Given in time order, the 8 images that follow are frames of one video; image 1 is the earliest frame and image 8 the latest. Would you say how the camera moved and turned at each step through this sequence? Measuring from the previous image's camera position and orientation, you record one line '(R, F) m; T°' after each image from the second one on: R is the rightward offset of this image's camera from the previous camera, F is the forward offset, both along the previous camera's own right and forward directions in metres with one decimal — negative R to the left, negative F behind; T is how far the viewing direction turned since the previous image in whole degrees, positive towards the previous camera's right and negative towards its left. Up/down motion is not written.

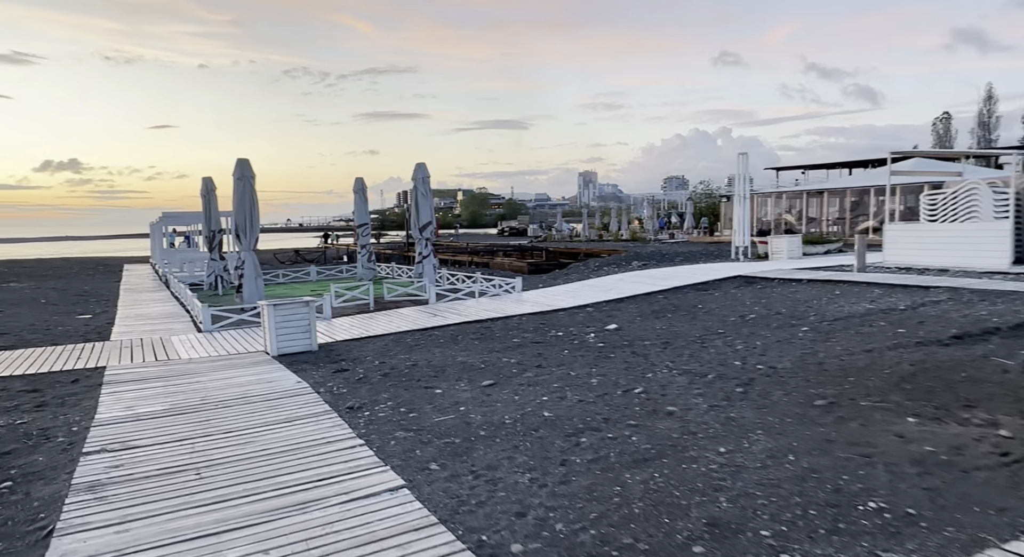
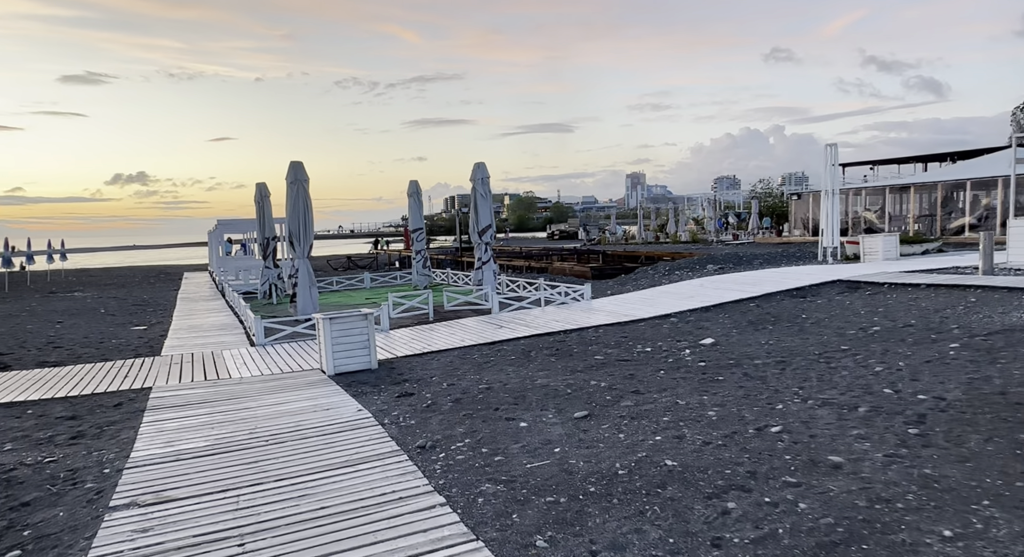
(-0.4, +1.1) m; -4°
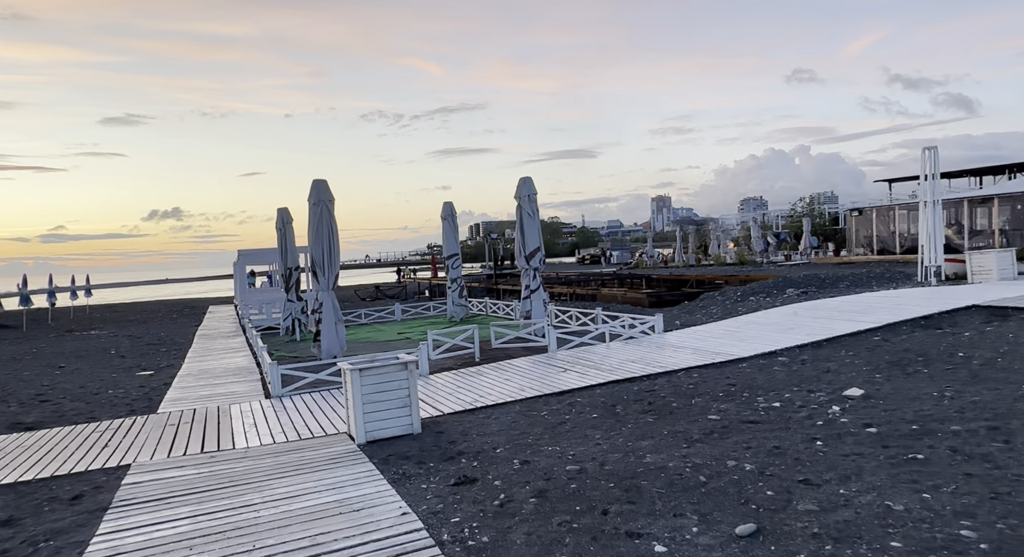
(-0.6, +2.0) m; -2°
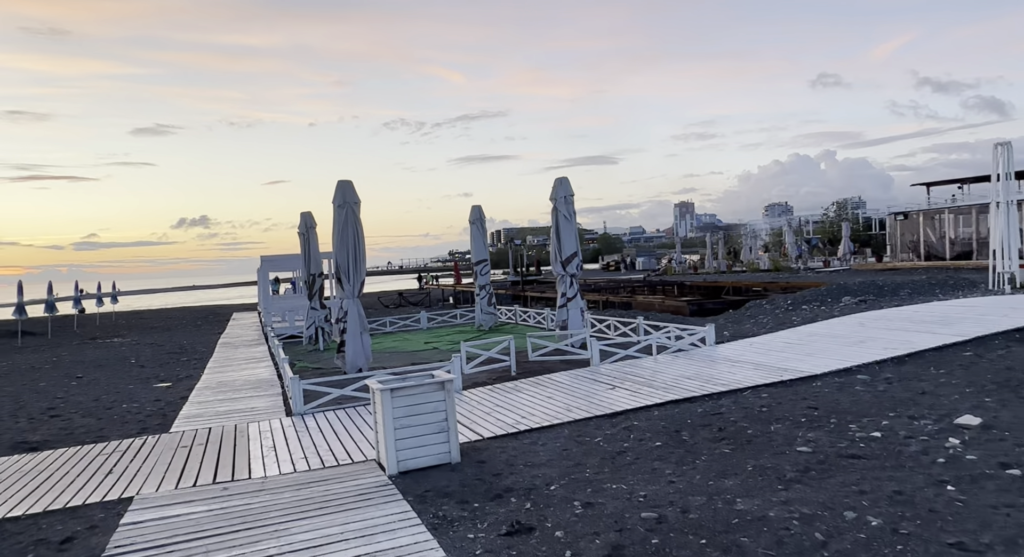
(-0.3, +0.9) m; -2°
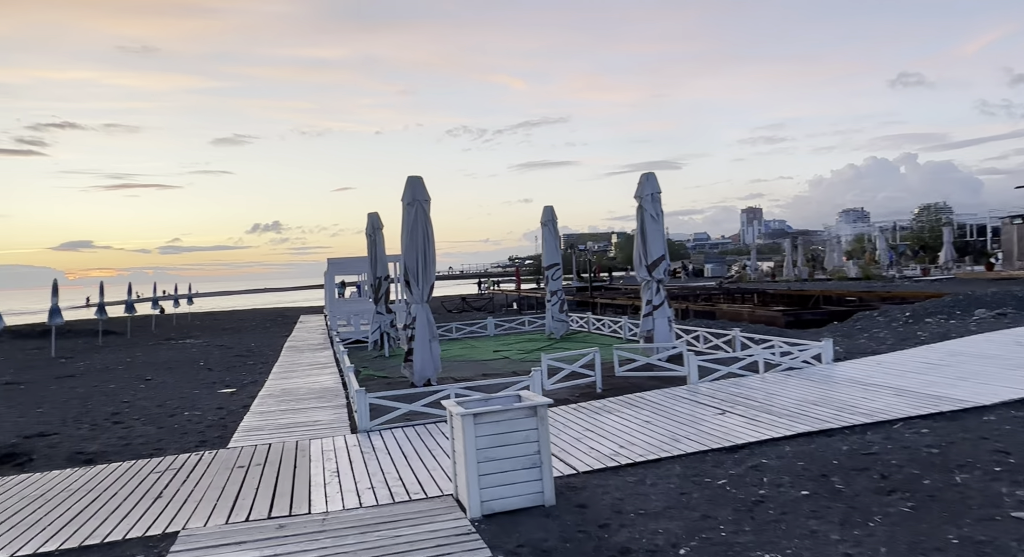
(-0.4, +1.1) m; -5°
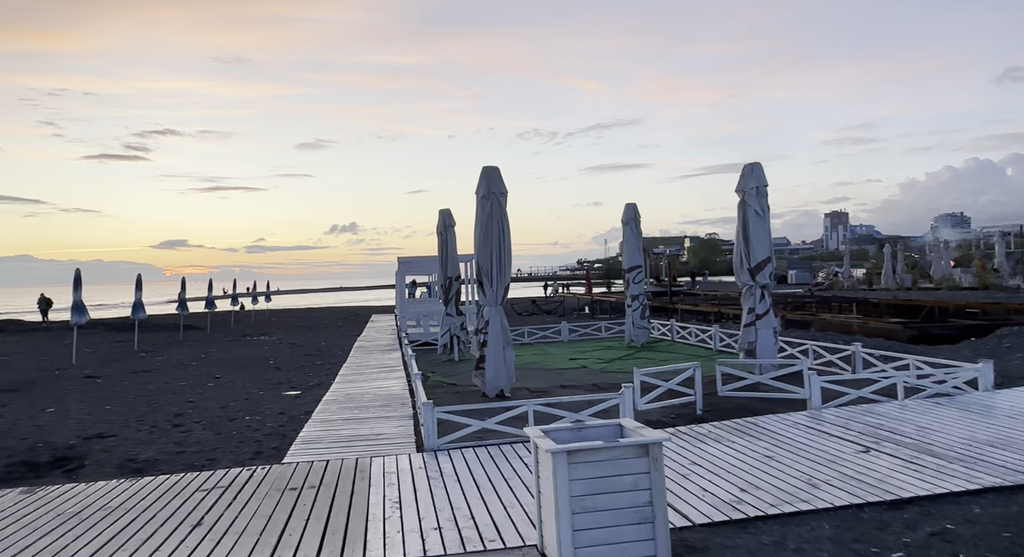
(-0.2, +1.1) m; -6°
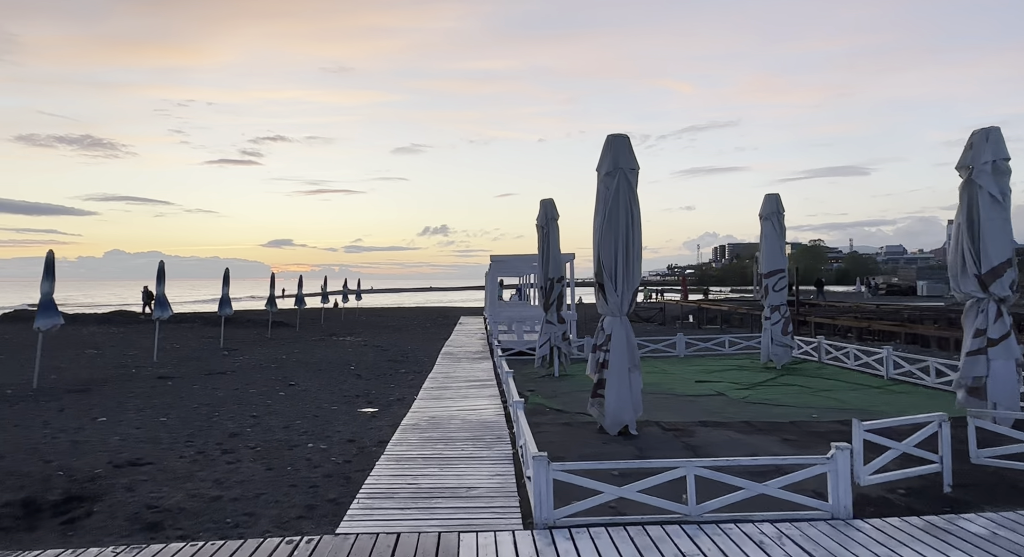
(-0.6, +2.4) m; -8°
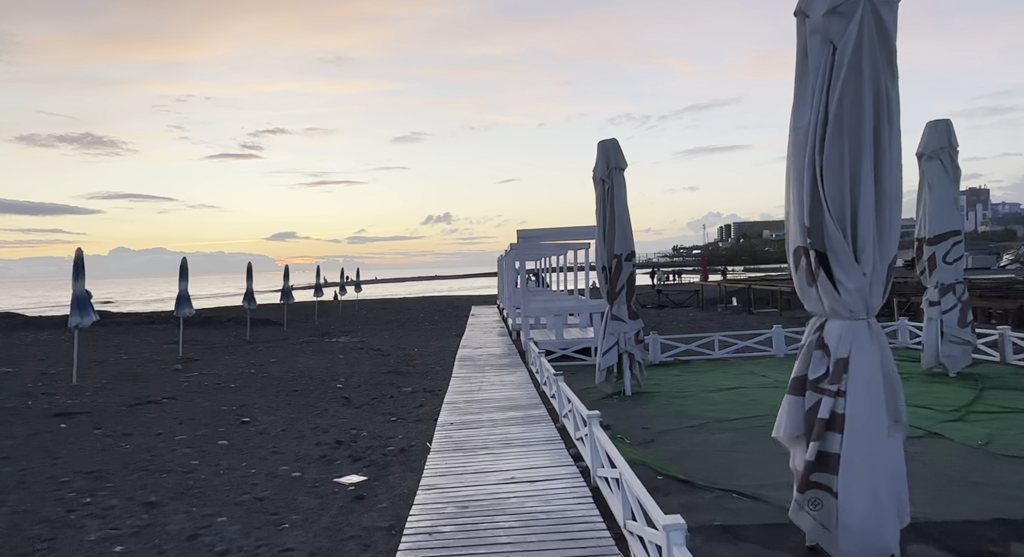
(-0.7, +4.5) m; 0°
